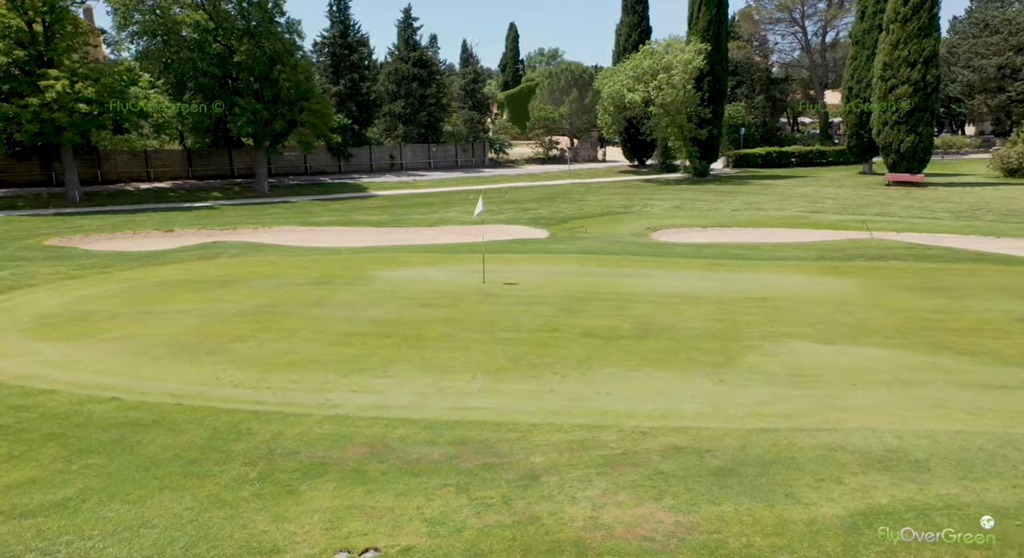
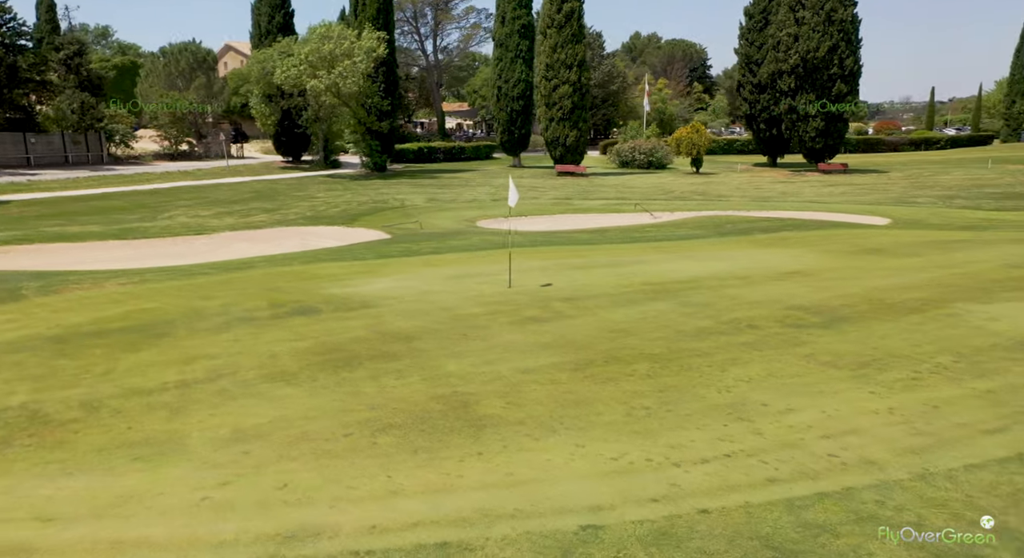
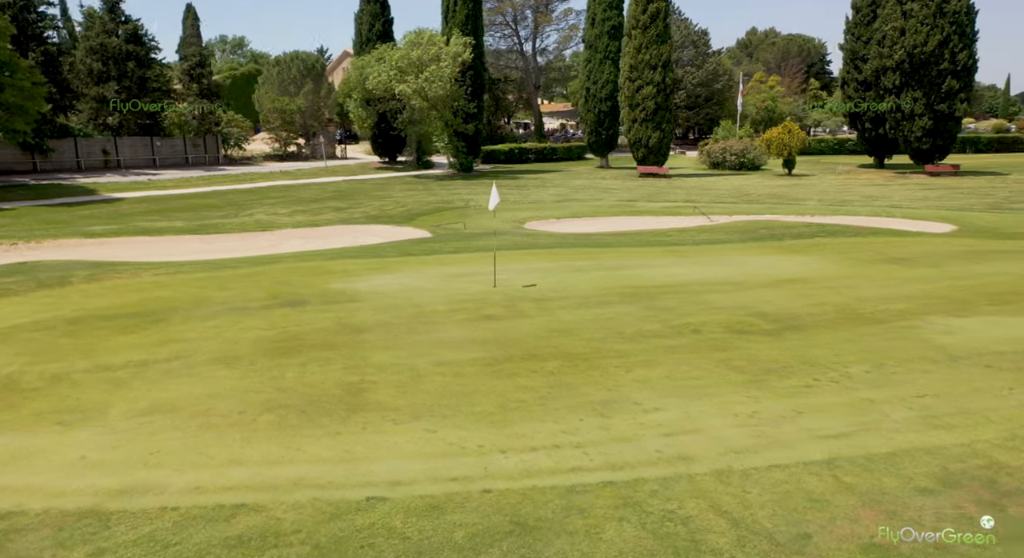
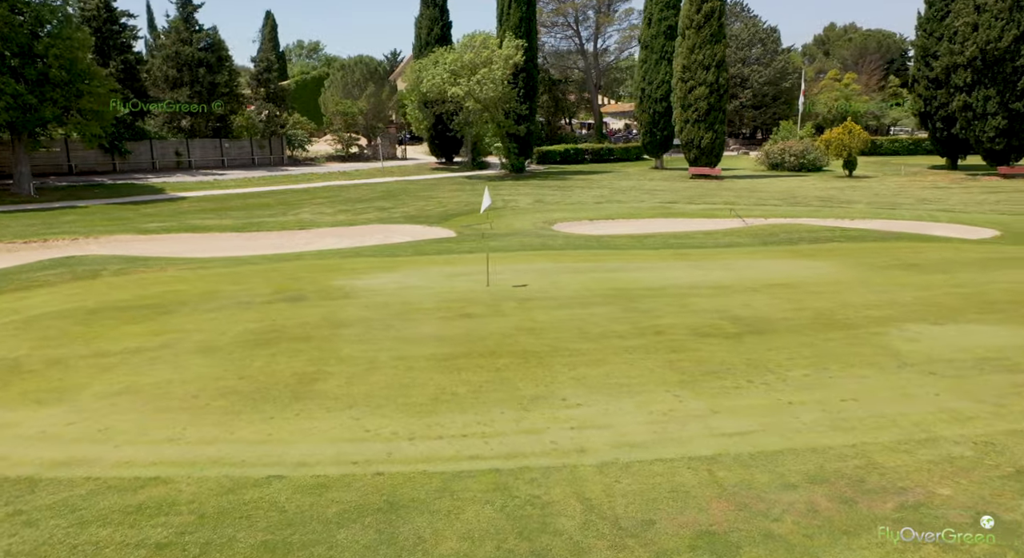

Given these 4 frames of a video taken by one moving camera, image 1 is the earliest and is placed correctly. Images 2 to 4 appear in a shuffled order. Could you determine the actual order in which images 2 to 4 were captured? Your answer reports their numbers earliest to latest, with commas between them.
4, 3, 2
